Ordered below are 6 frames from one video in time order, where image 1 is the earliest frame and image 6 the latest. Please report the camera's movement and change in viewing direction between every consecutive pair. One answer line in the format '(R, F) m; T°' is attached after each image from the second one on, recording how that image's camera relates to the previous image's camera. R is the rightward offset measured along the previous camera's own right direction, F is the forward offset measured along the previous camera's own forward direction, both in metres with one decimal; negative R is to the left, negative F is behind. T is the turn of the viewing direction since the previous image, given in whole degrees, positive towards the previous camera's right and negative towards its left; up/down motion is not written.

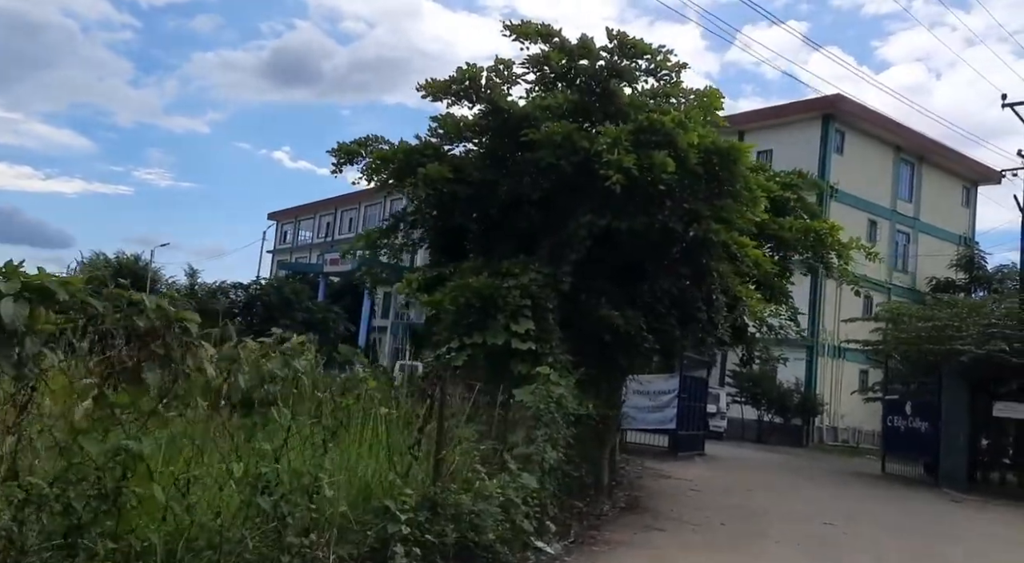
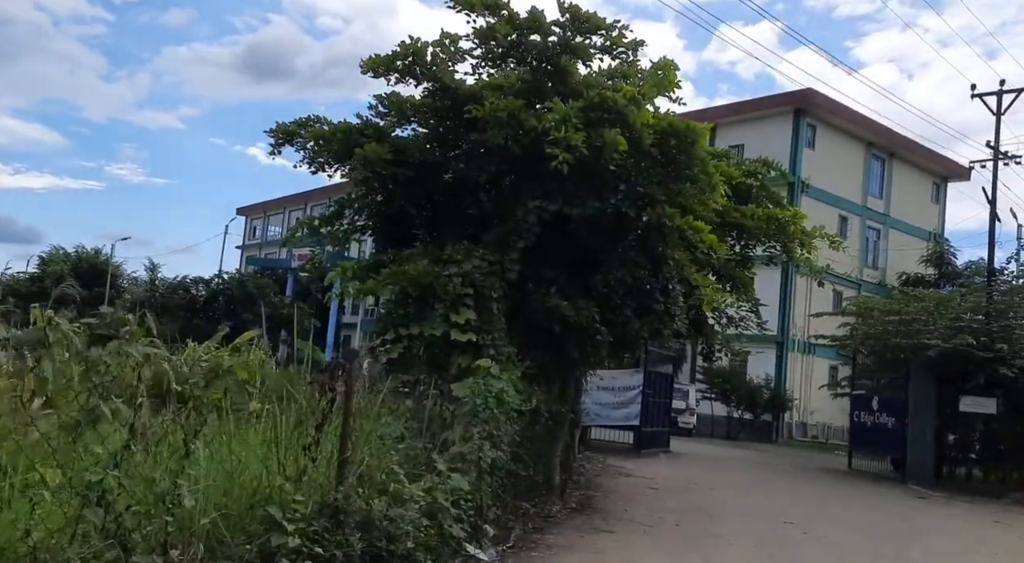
(+0.3, +0.5) m; +2°
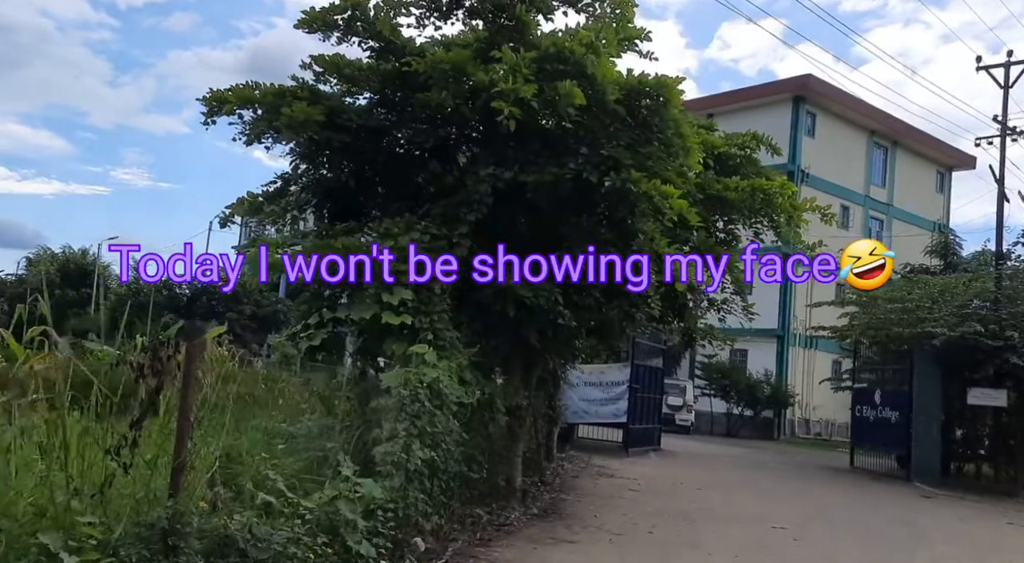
(+0.5, +1.0) m; 0°
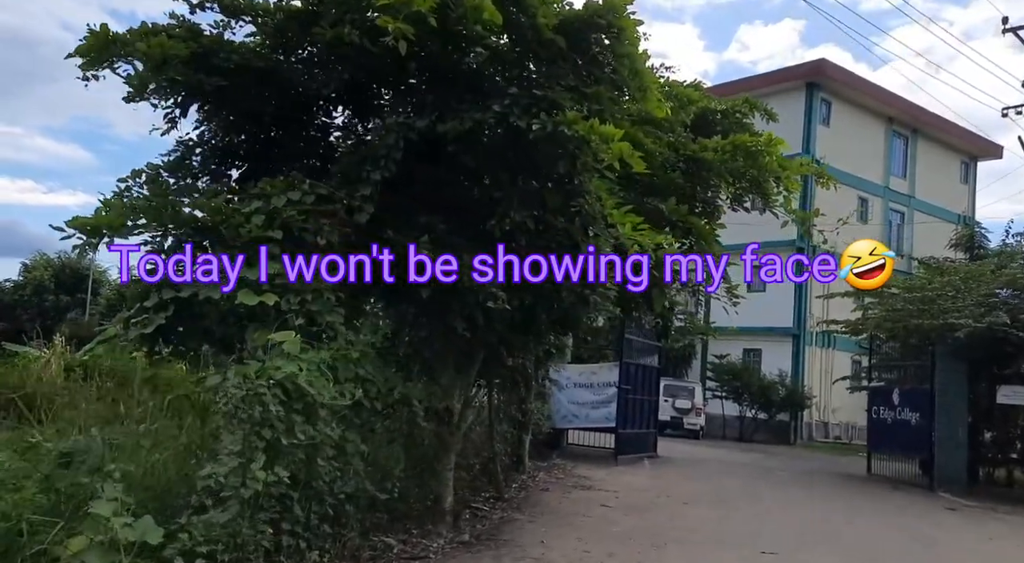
(+0.7, +1.5) m; -1°
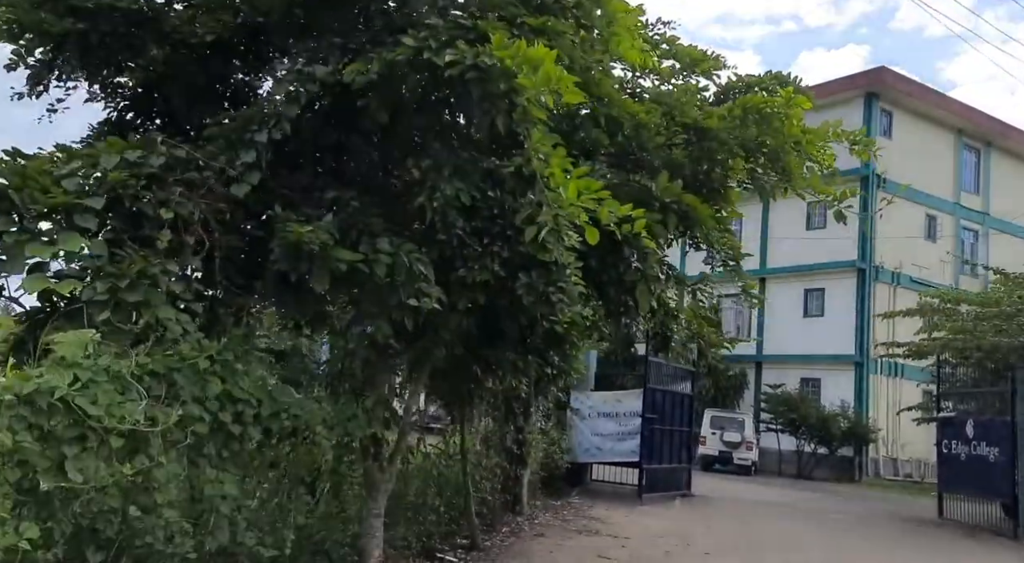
(+0.7, +1.5) m; -4°
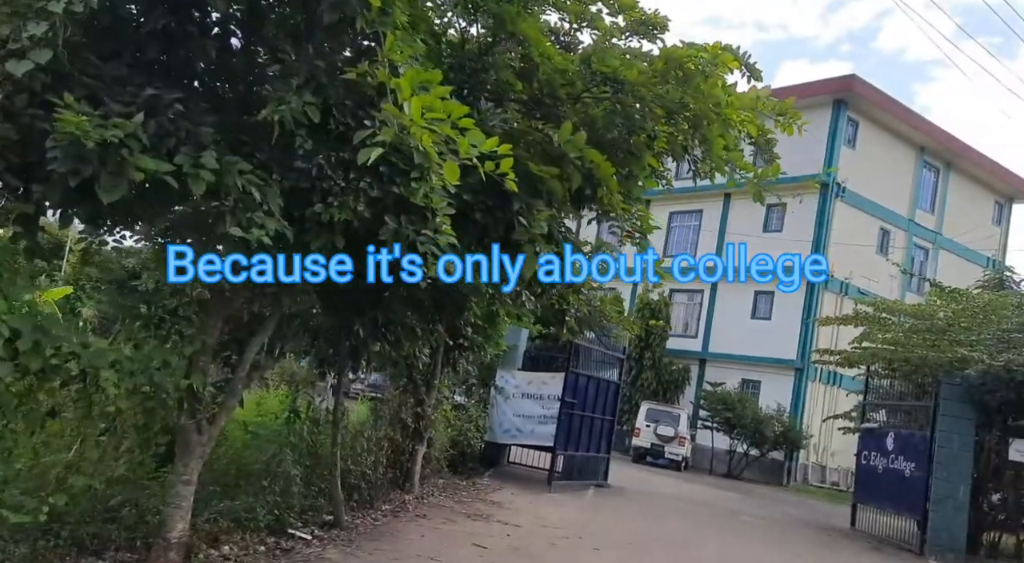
(+0.6, +0.8) m; +2°
